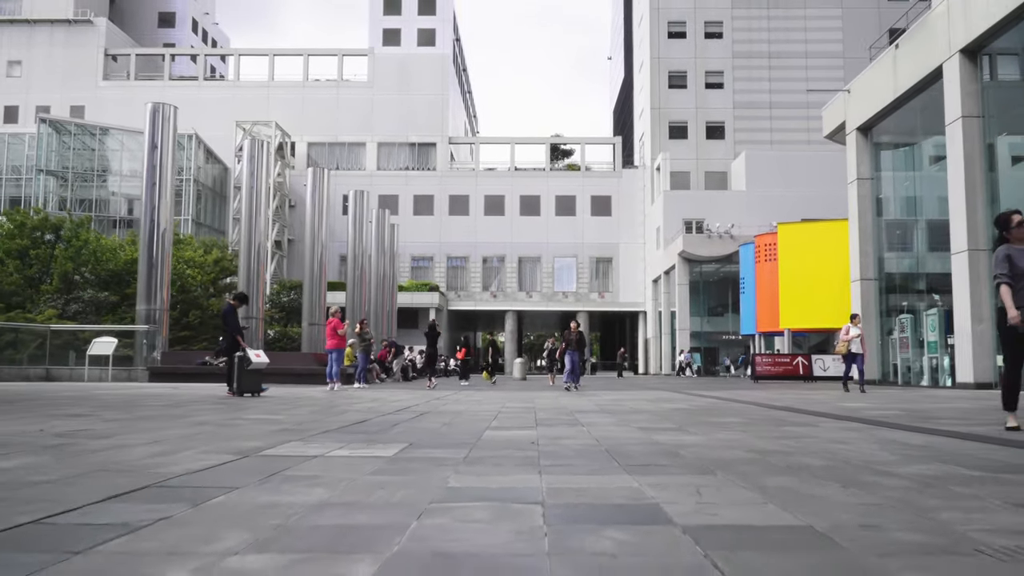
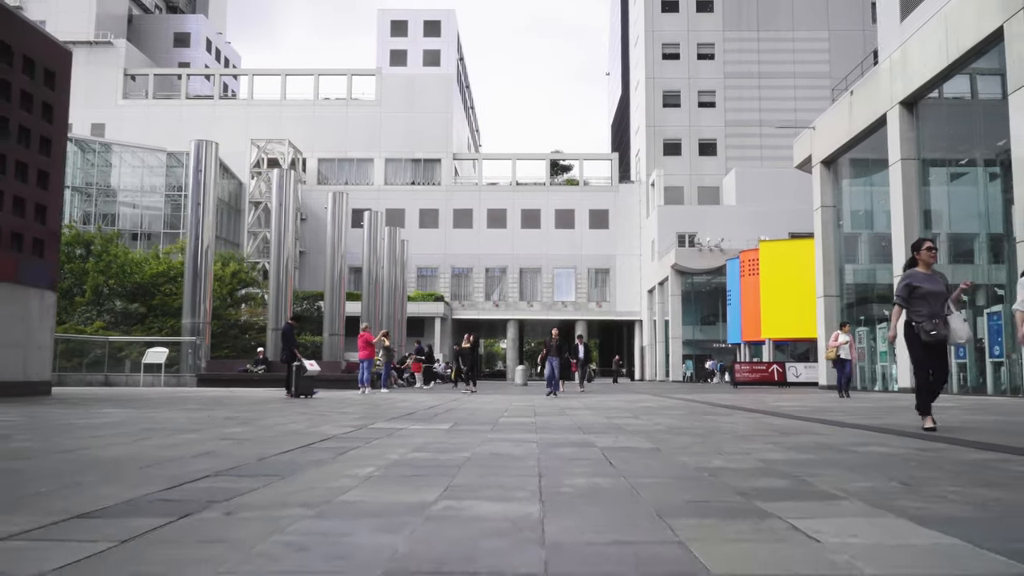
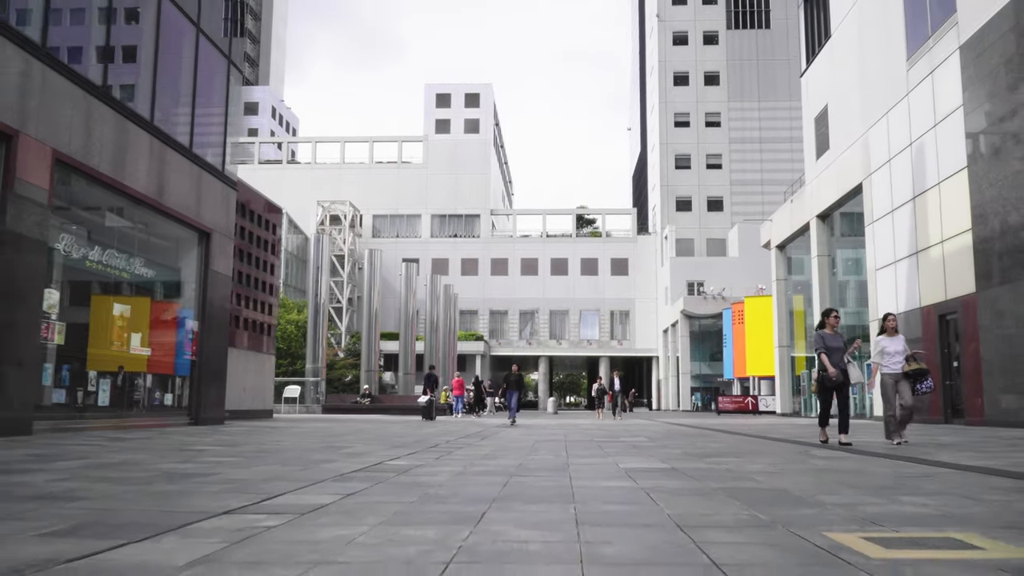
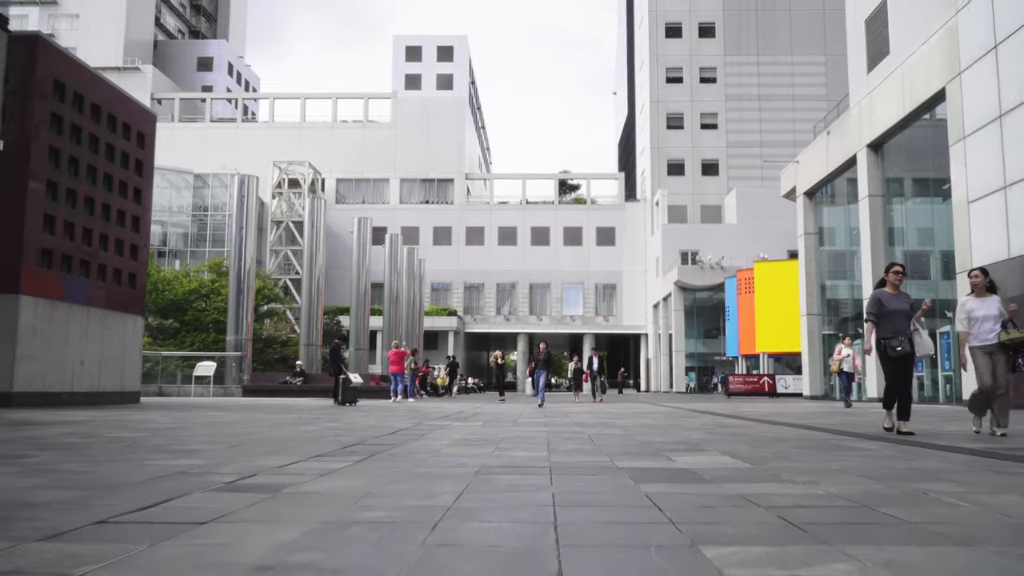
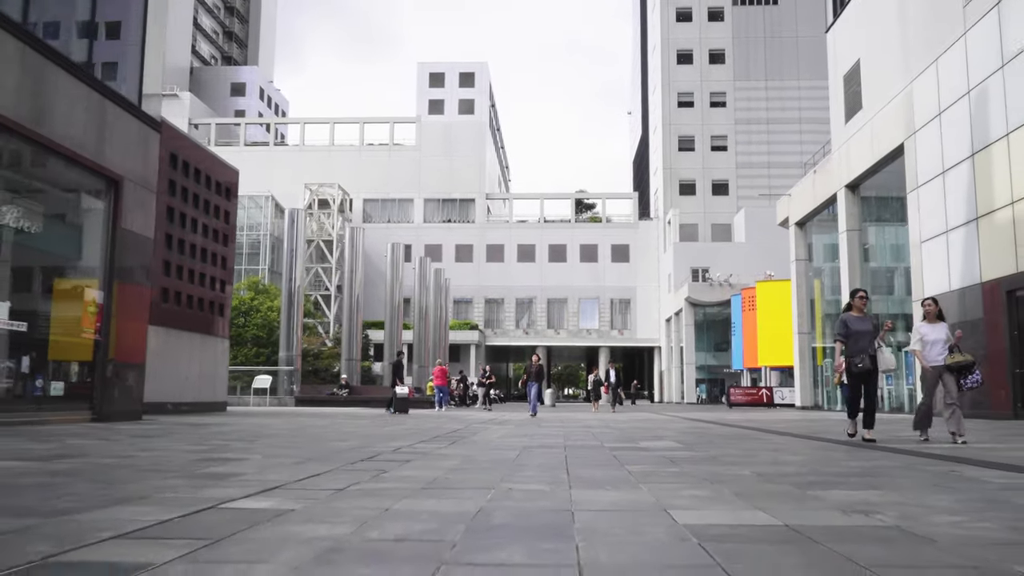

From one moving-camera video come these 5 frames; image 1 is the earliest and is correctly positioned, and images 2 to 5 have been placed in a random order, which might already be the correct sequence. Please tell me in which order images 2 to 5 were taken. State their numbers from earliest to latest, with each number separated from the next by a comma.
2, 4, 5, 3
